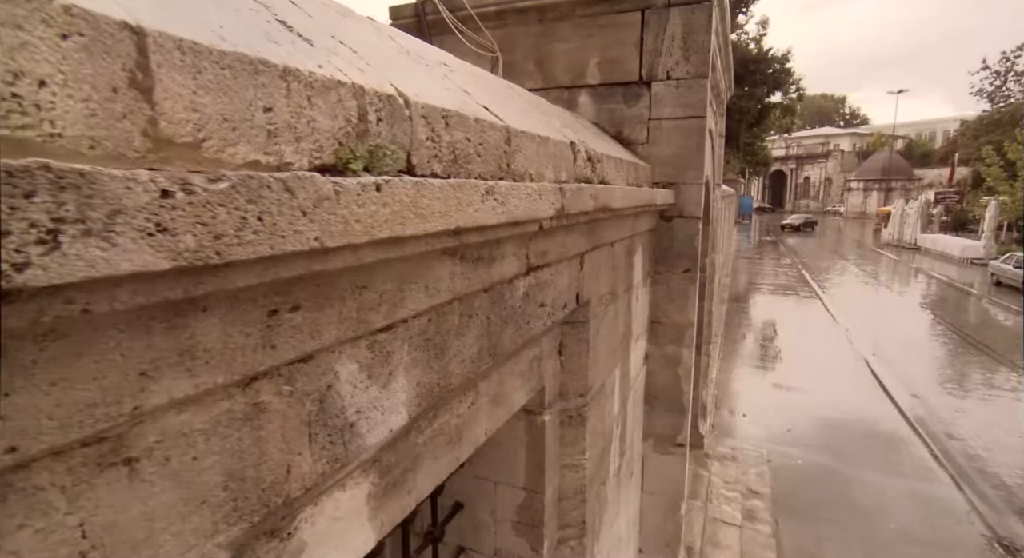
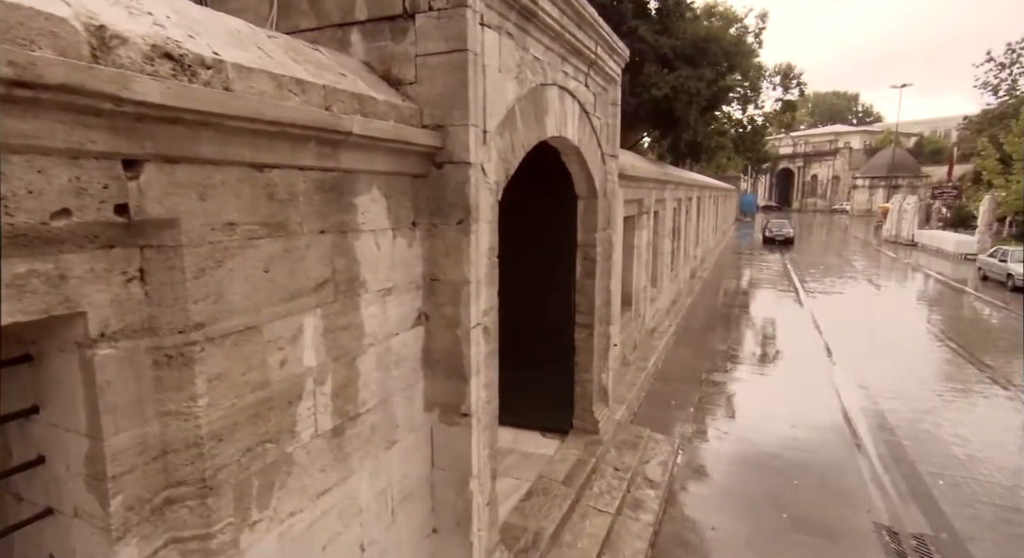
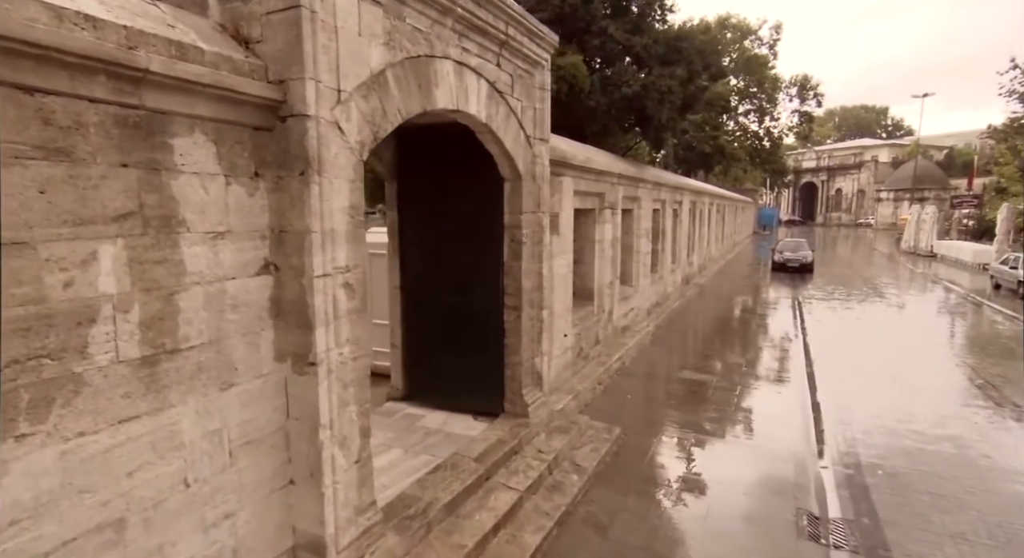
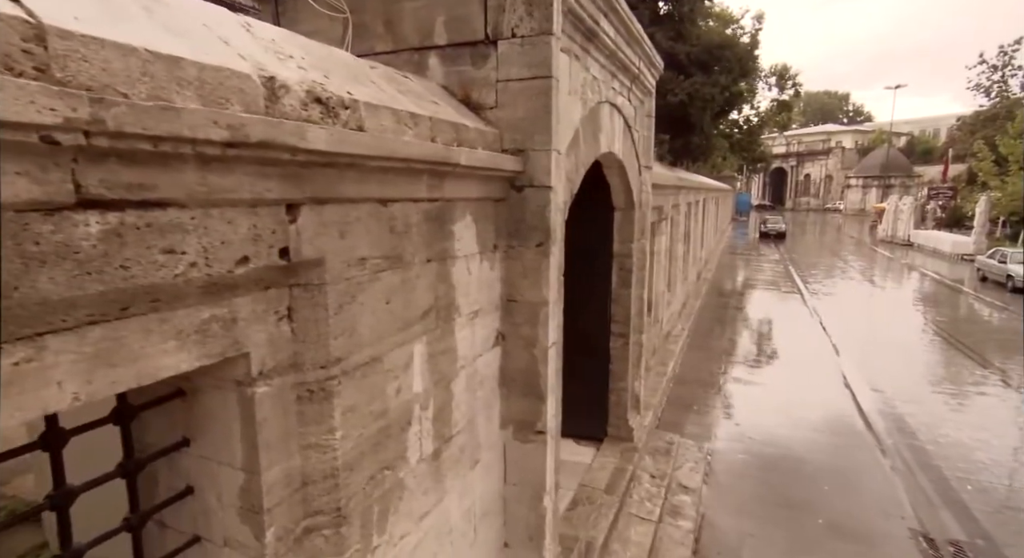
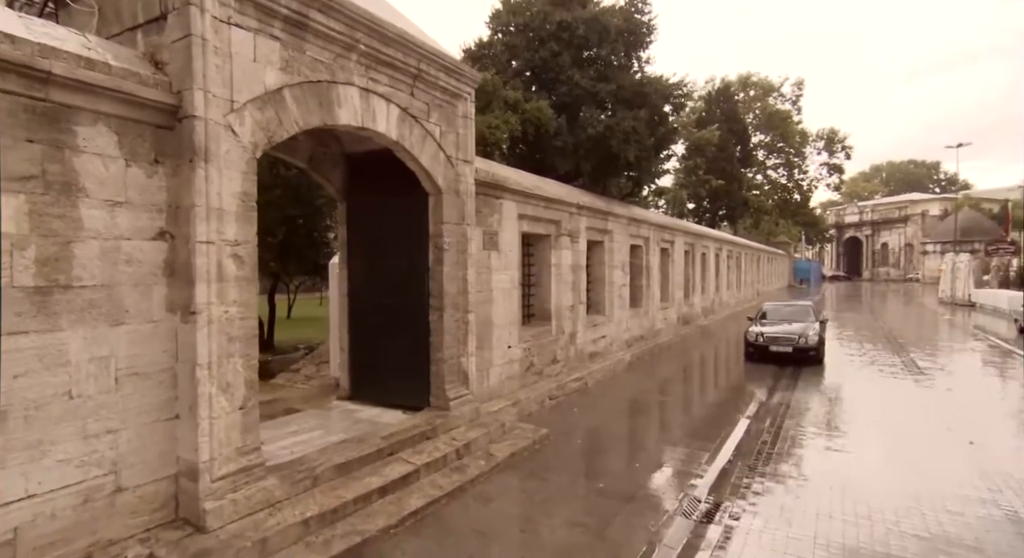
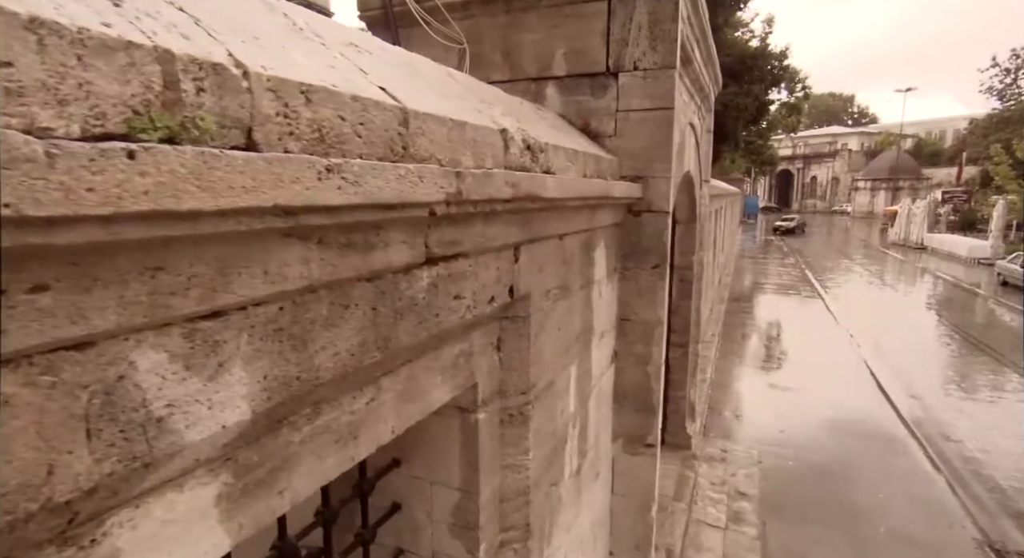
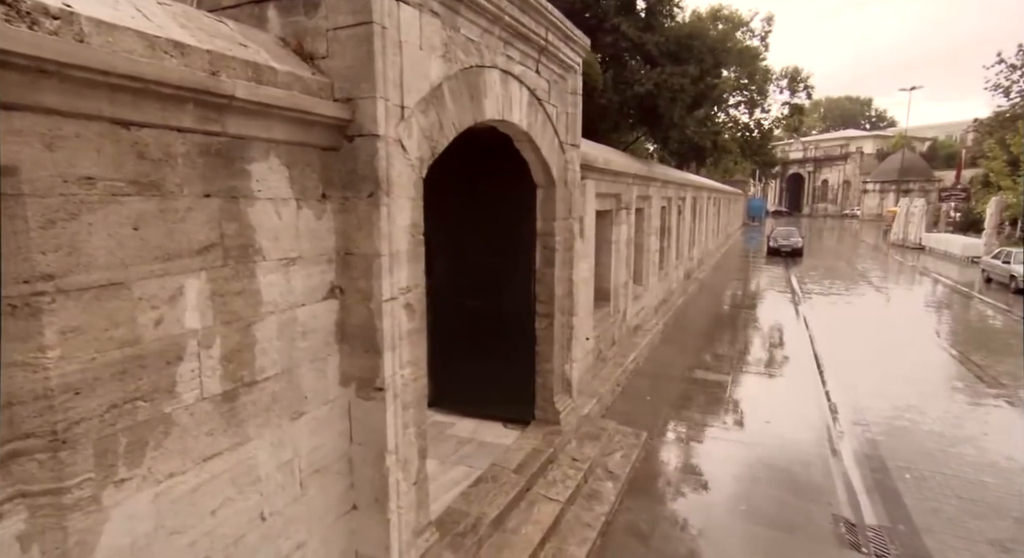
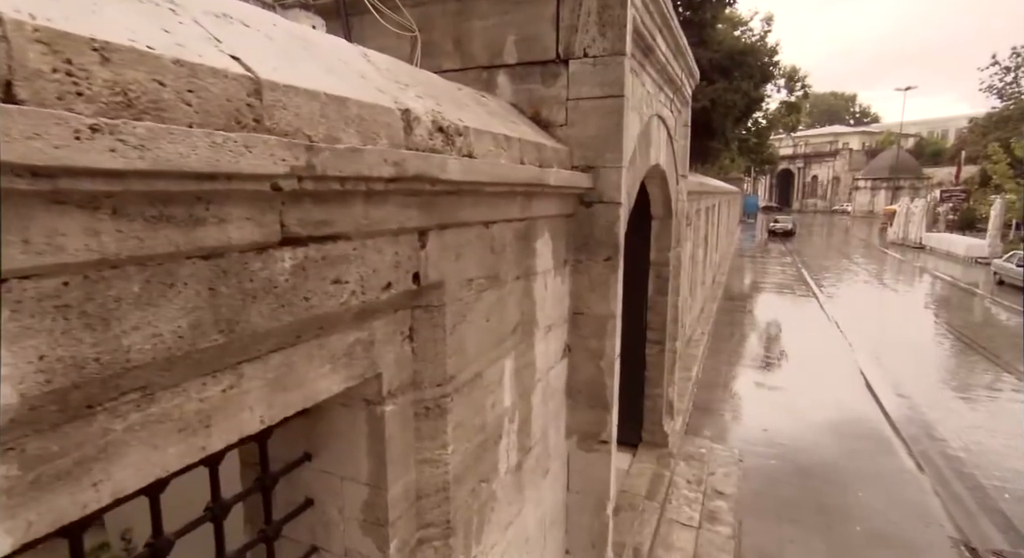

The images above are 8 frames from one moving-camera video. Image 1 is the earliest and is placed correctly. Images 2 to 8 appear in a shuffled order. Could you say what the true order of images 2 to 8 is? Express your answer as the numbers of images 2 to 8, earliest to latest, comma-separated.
6, 8, 4, 2, 7, 3, 5
